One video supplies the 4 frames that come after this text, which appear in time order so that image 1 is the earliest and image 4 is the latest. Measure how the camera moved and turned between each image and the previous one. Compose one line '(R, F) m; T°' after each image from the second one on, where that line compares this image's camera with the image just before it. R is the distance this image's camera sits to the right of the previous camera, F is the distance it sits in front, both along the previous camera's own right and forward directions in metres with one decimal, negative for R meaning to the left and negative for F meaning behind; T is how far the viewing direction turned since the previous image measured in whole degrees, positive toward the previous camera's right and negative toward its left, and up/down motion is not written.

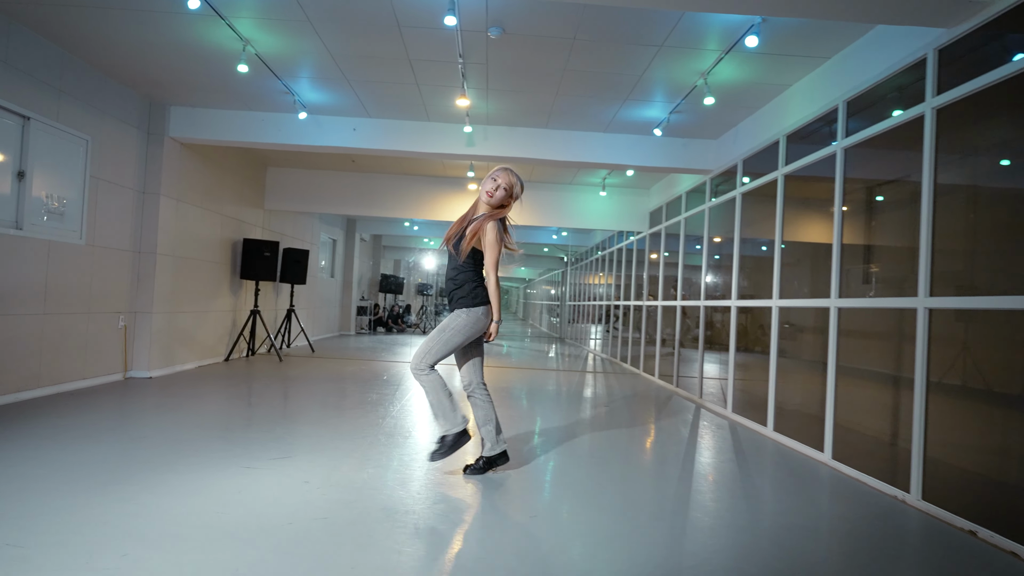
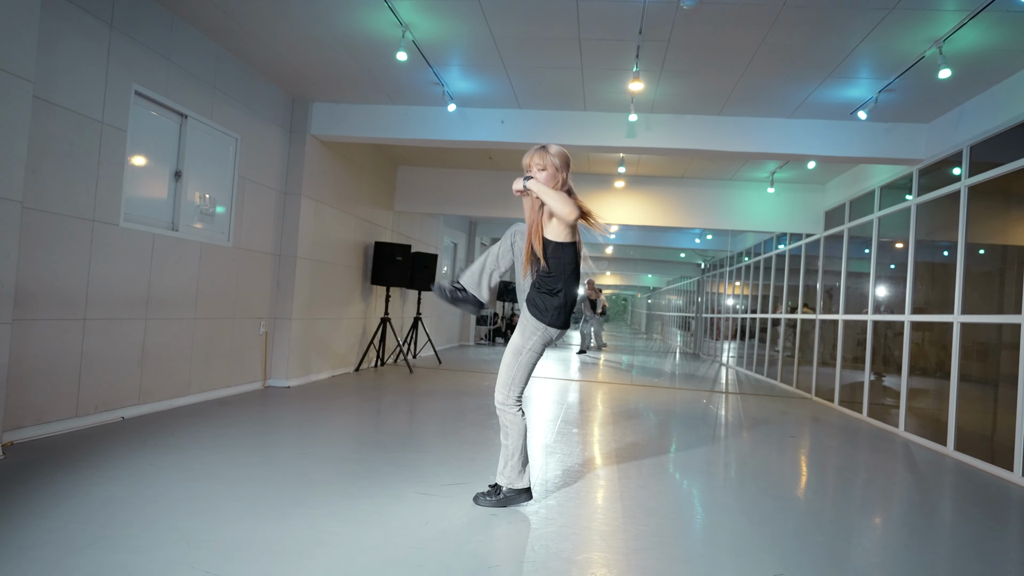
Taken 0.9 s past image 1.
(-0.6, +0.5) m; -7°
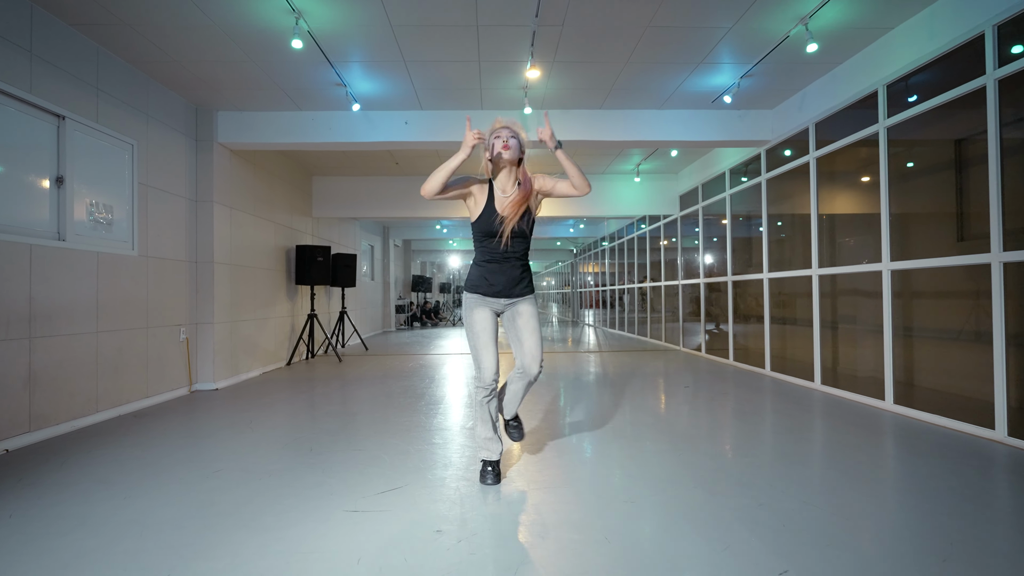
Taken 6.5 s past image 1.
(-0.1, -0.4) m; +8°
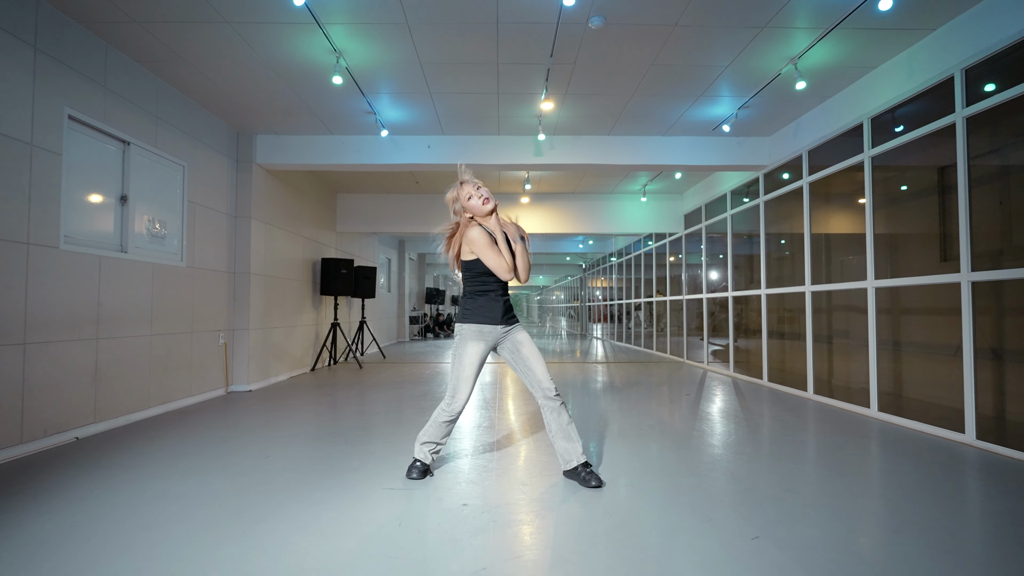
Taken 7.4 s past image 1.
(0.0, -0.4) m; -1°
